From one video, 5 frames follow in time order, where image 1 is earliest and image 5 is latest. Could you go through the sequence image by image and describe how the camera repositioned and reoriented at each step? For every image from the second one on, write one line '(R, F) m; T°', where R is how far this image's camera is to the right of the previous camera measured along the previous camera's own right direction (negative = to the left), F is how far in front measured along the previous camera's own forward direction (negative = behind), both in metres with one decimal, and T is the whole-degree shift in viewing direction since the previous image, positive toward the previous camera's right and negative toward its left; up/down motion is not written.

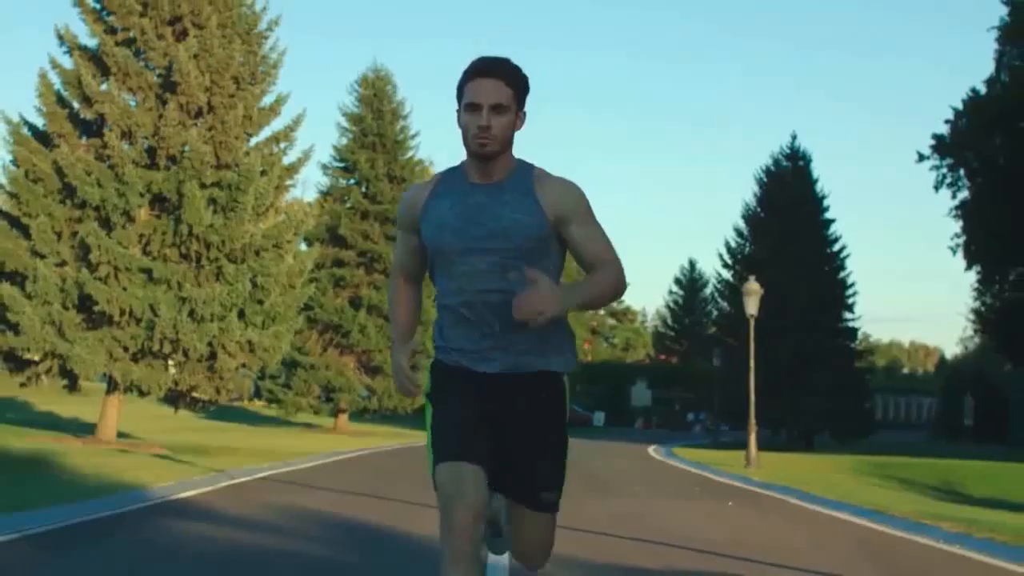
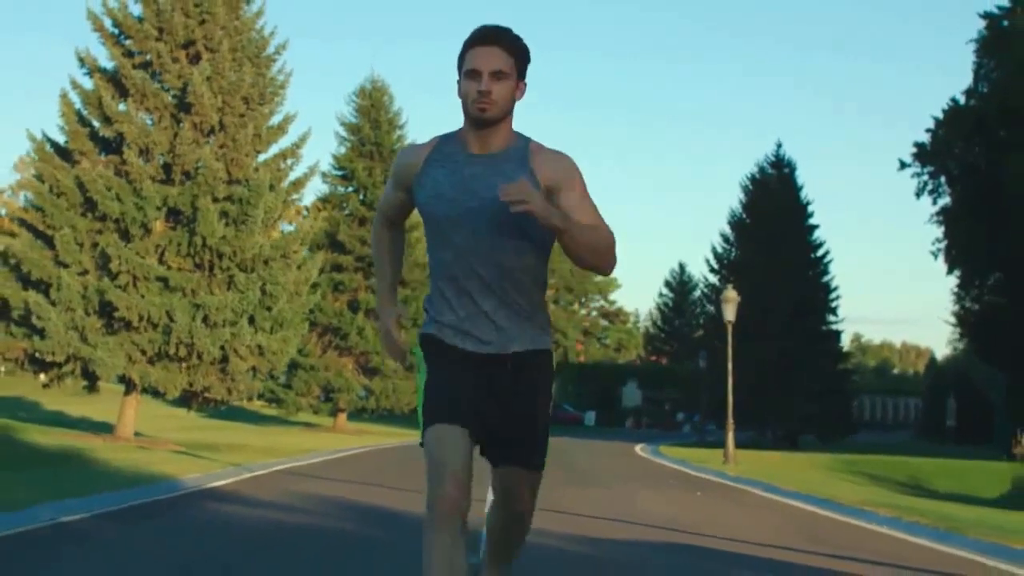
(0.0, -0.7) m; 0°
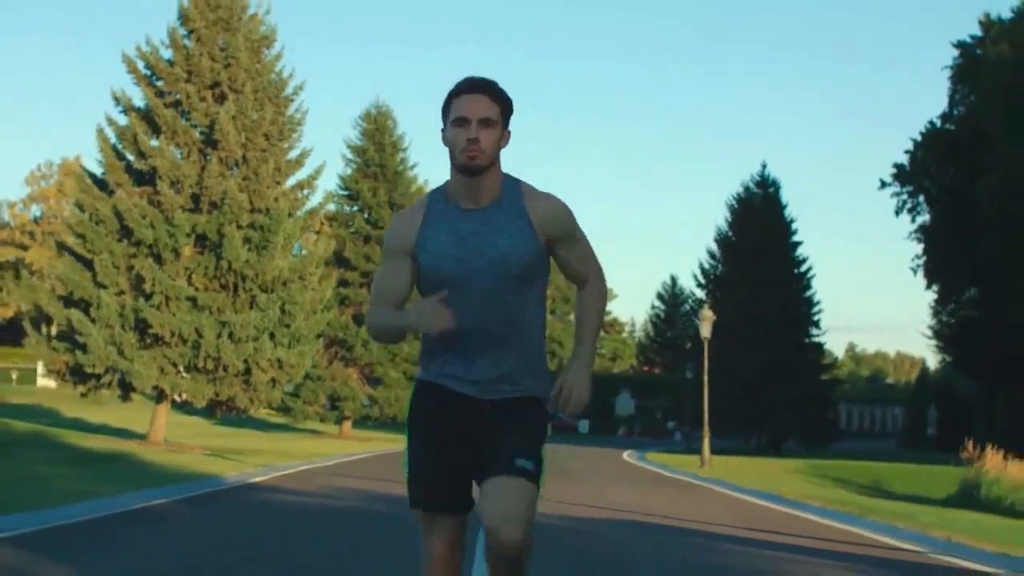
(0.0, -1.1) m; 0°
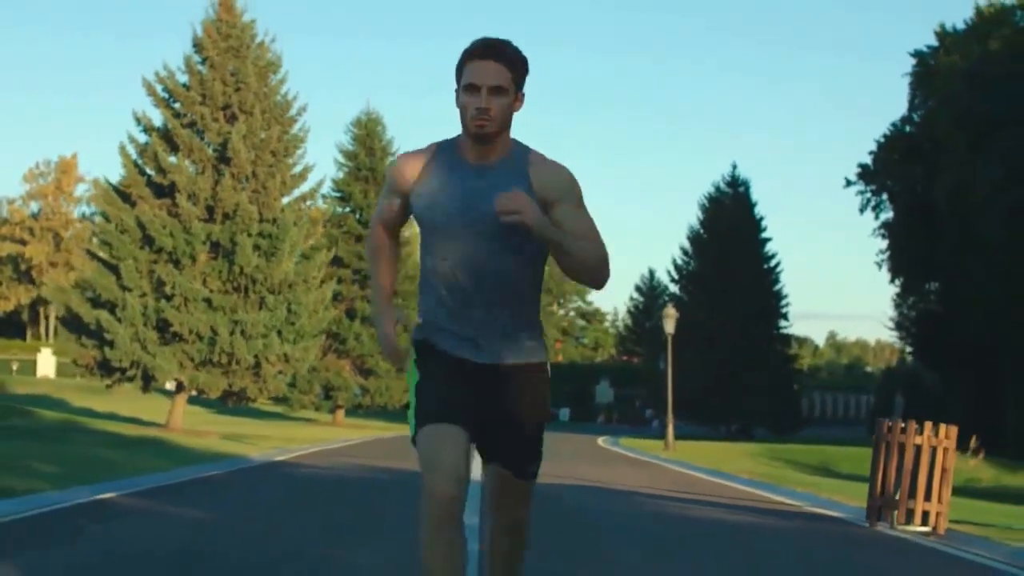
(0.0, -1.3) m; +1°
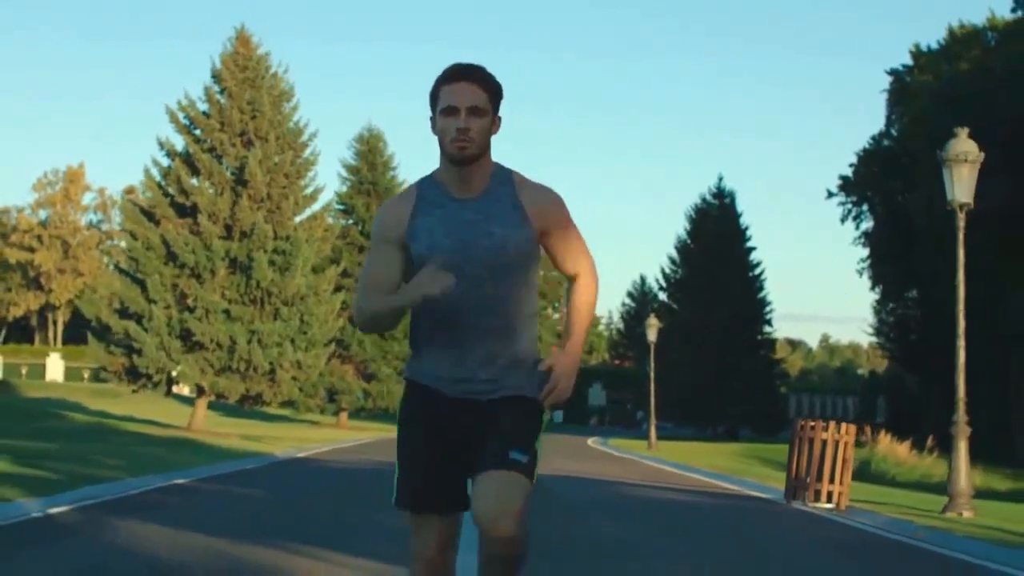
(0.0, -1.1) m; 0°
